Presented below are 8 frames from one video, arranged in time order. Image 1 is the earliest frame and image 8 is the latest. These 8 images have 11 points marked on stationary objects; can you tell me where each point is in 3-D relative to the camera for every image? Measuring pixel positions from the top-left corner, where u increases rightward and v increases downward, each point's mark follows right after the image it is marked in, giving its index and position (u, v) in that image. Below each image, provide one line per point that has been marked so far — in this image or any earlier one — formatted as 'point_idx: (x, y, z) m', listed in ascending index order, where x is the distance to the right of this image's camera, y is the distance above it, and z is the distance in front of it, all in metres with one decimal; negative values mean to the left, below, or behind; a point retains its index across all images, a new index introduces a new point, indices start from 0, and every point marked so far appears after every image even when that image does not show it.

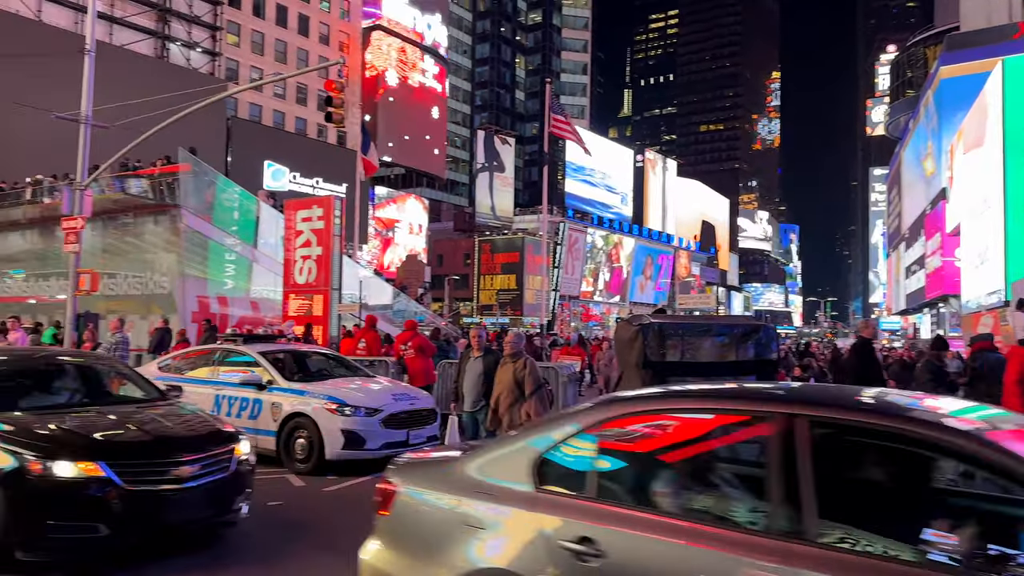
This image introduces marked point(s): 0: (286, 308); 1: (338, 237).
0: (-5.0, -0.4, +18.1) m
1: (-3.8, +1.1, +17.5) m
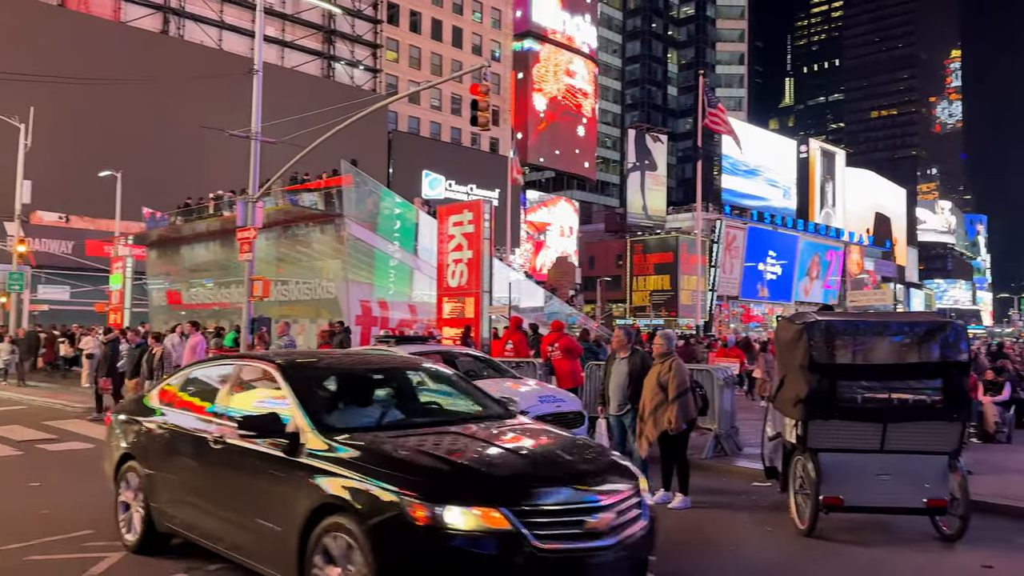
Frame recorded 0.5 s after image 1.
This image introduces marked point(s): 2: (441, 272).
0: (-1.6, -0.5, +18.5) m
1: (-0.5, +1.0, +17.7) m
2: (-1.6, +0.4, +18.5) m
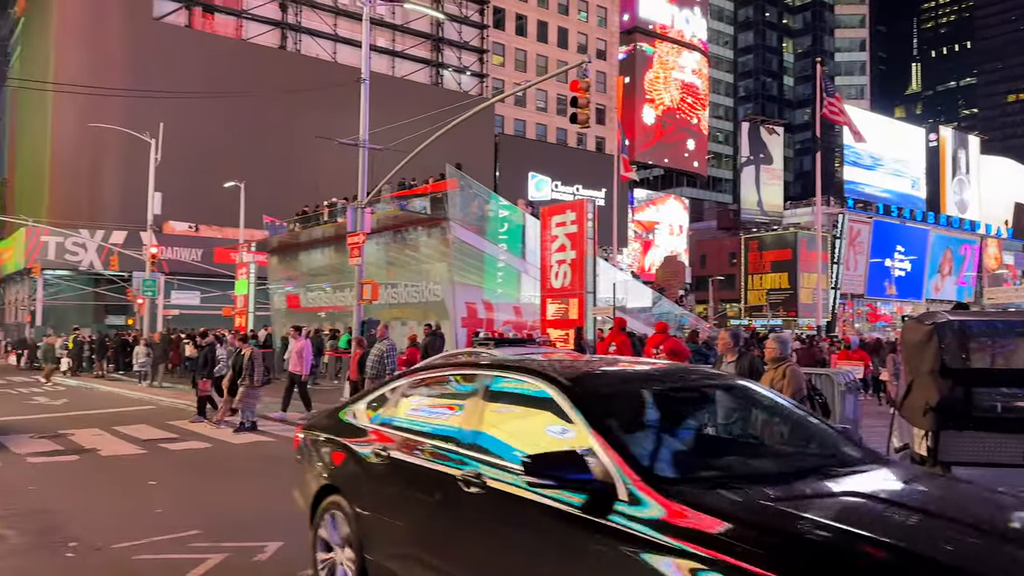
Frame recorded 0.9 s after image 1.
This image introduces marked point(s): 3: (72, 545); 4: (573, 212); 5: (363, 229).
0: (+0.7, -0.5, +18.4) m
1: (+1.7, +1.0, +17.4) m
2: (+0.8, +0.3, +18.4) m
3: (-3.0, -1.7, +5.5) m
4: (+1.3, +1.7, +17.7) m
5: (-3.0, +1.2, +16.4) m
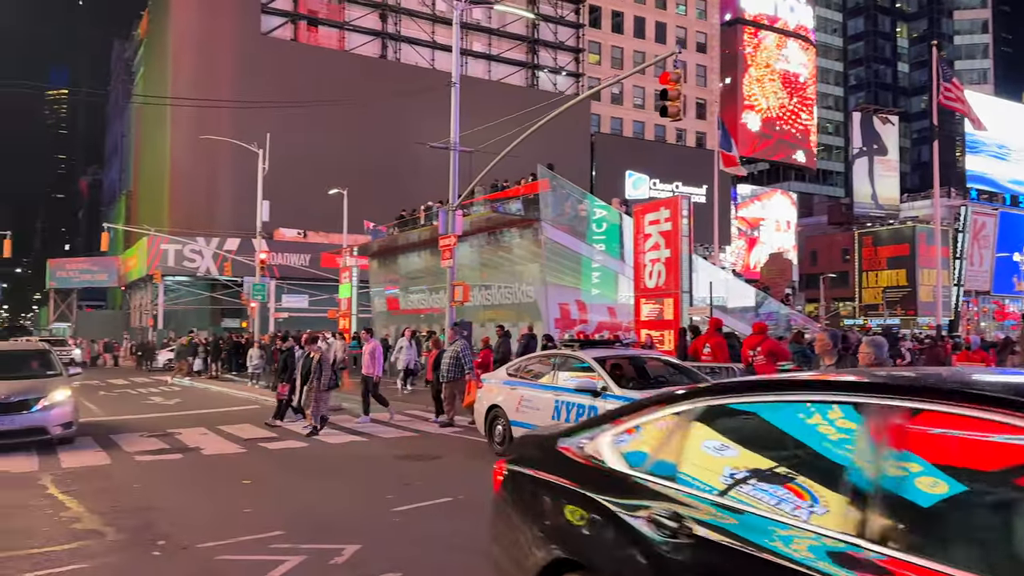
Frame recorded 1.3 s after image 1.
0: (+2.8, -0.5, +18.0) m
1: (+3.6, +1.0, +16.9) m
2: (+2.8, +0.3, +18.0) m
3: (-2.4, -1.8, +5.7) m
4: (+3.3, +1.7, +17.2) m
5: (-1.2, +1.1, +16.5) m
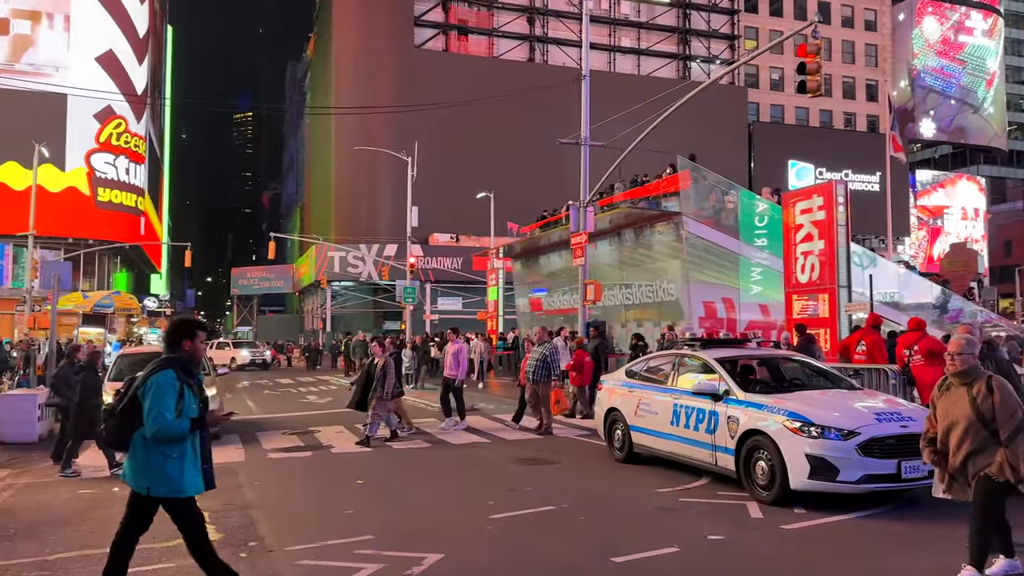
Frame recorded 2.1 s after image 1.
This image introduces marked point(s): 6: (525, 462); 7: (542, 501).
0: (+5.7, -0.4, +16.7) m
1: (+6.3, +1.1, +15.5) m
2: (+5.7, +0.4, +16.7) m
3: (-1.8, -1.8, +5.7) m
4: (+6.0, +1.8, +15.9) m
5: (+1.5, +1.2, +16.1) m
6: (+0.1, -2.0, +9.2) m
7: (+0.3, -1.9, +7.3) m
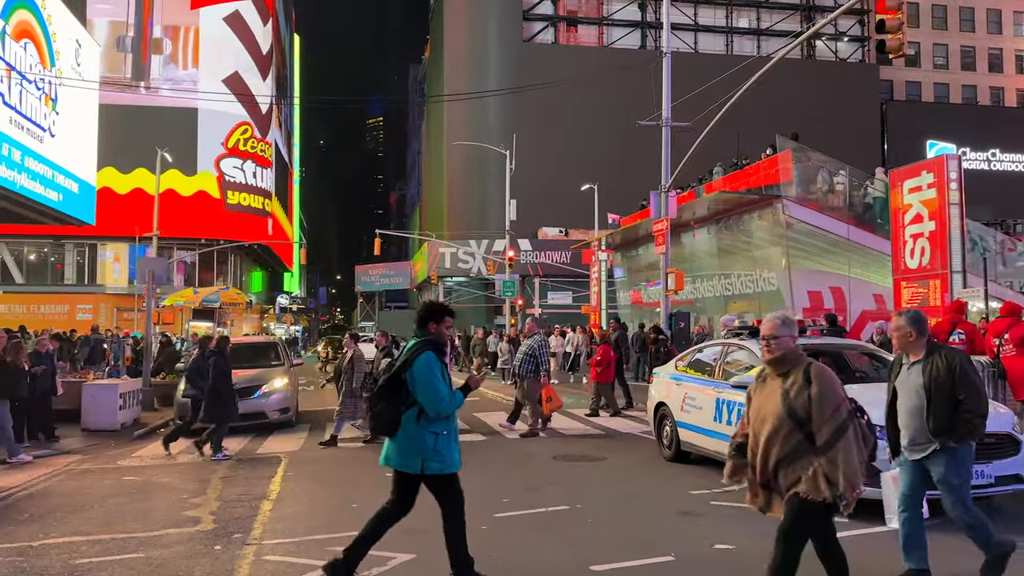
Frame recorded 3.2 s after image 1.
0: (+7.2, -0.2, +15.3) m
1: (+7.6, +1.4, +14.0) m
2: (+7.2, +0.7, +15.3) m
3: (-1.9, -1.7, +5.5) m
4: (+7.4, +2.0, +14.4) m
5: (+2.9, +1.4, +15.3) m
6: (+0.6, -1.8, +8.7) m
7: (+0.4, -1.8, +6.8) m
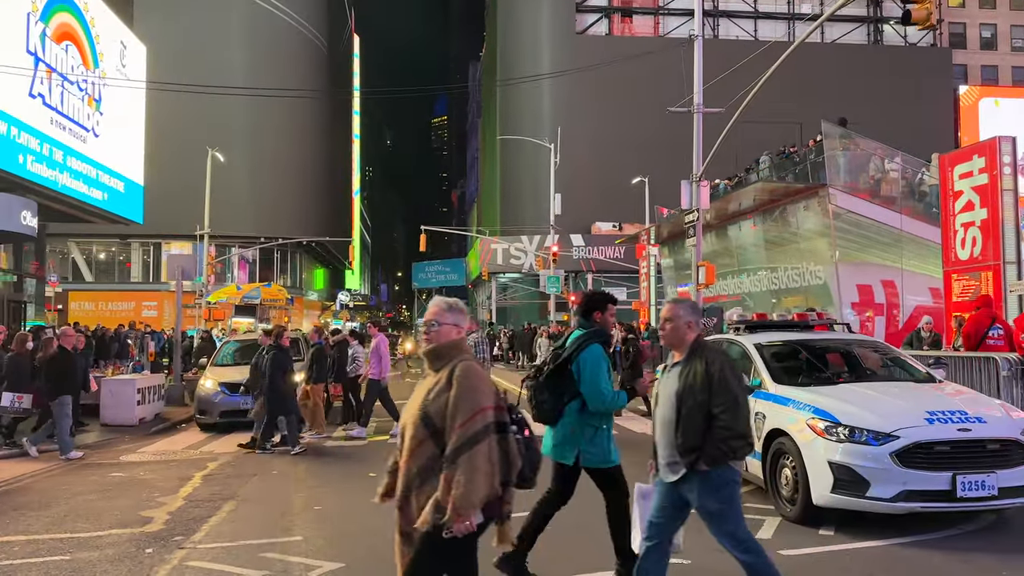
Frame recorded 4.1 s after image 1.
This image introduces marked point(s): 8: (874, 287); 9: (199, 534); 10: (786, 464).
0: (+7.6, -0.1, +14.3) m
1: (+7.9, +1.5, +13.0) m
2: (+7.6, +0.8, +14.3) m
3: (-2.2, -1.6, +5.3) m
4: (+7.7, +2.1, +13.4) m
5: (+3.3, +1.5, +14.6) m
6: (+0.5, -1.7, +8.3) m
7: (+0.2, -1.7, +6.4) m
8: (+8.0, 0.0, +18.0) m
9: (-2.0, -1.6, +5.5) m
10: (+1.8, -1.2, +5.5) m
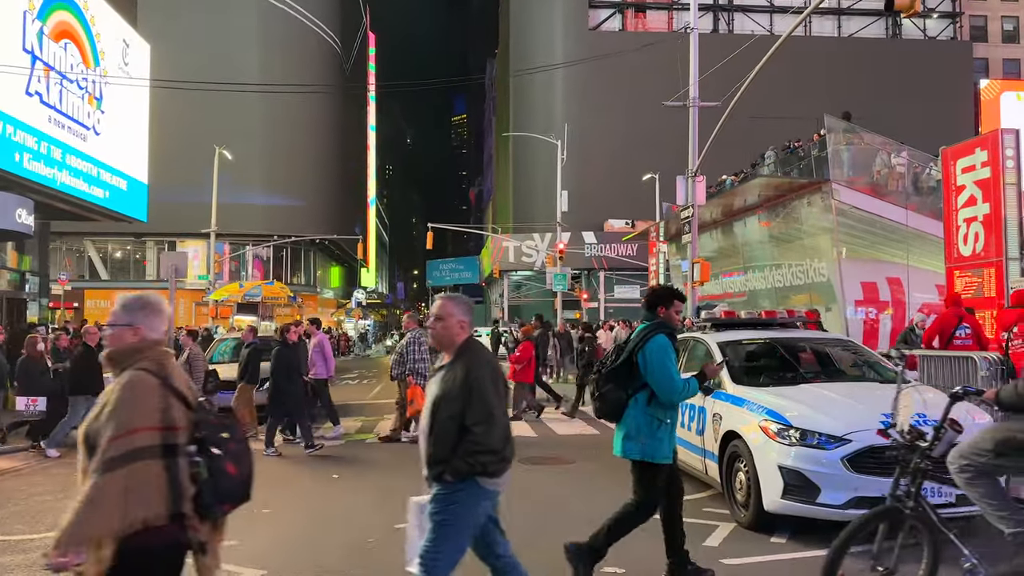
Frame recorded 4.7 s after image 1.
0: (+7.5, 0.0, +13.9) m
1: (+7.7, +1.6, +12.6) m
2: (+7.5, +0.9, +13.9) m
3: (-2.6, -1.6, +5.2) m
4: (+7.5, +2.2, +13.0) m
5: (+3.2, +1.5, +14.3) m
6: (+0.2, -1.7, +8.1) m
7: (-0.1, -1.7, +6.2) m
8: (+7.9, 0.0, +17.7) m
9: (-2.4, -1.6, +5.3) m
10: (+1.5, -1.2, +5.3) m
